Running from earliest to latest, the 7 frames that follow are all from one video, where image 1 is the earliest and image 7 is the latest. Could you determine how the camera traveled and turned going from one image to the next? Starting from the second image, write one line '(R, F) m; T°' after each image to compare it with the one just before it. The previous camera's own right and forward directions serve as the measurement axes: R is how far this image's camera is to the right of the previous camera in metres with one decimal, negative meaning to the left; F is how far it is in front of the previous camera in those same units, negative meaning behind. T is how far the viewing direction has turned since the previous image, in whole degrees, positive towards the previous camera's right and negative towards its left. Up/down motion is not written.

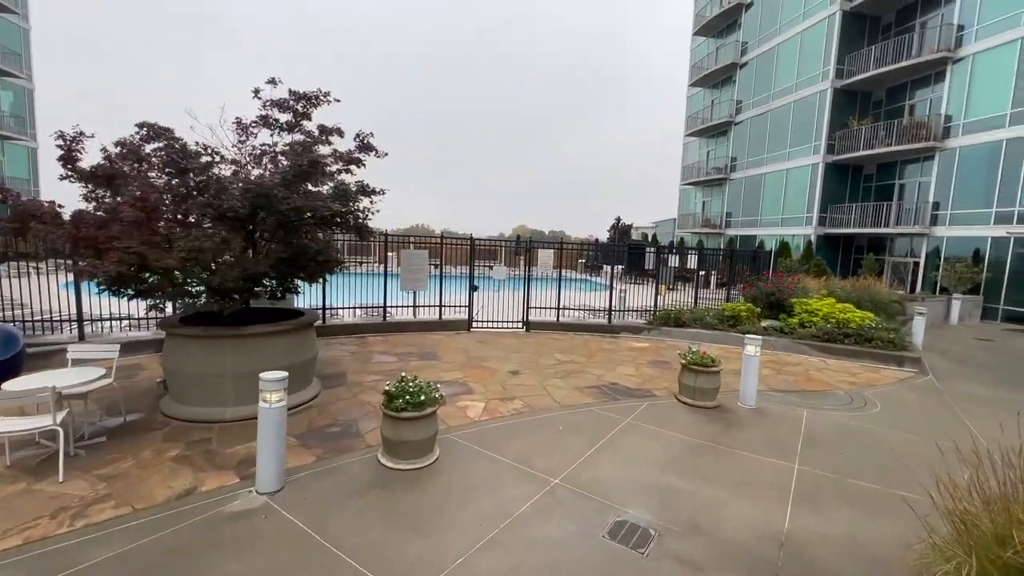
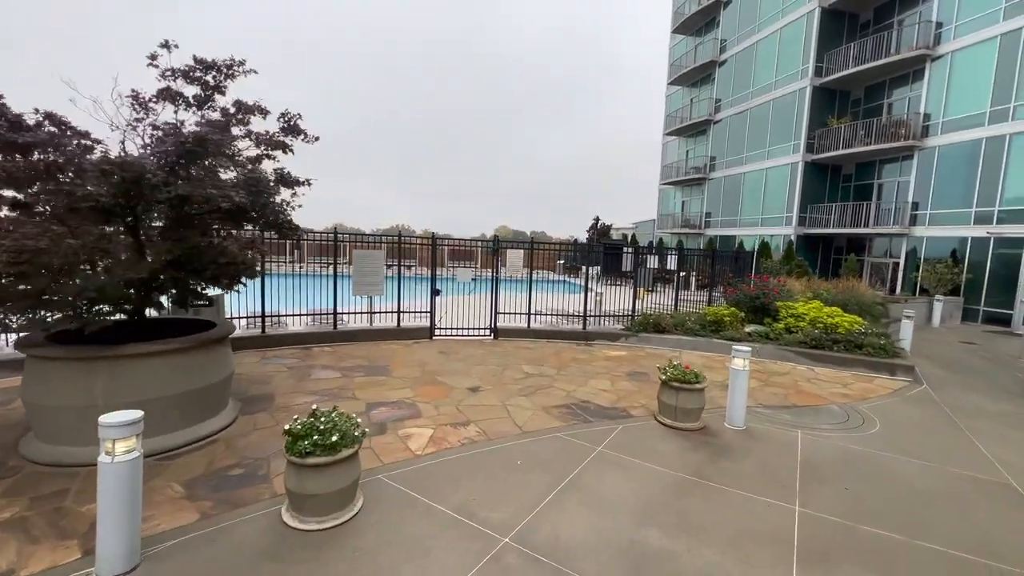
(+0.4, +1.0) m; +2°
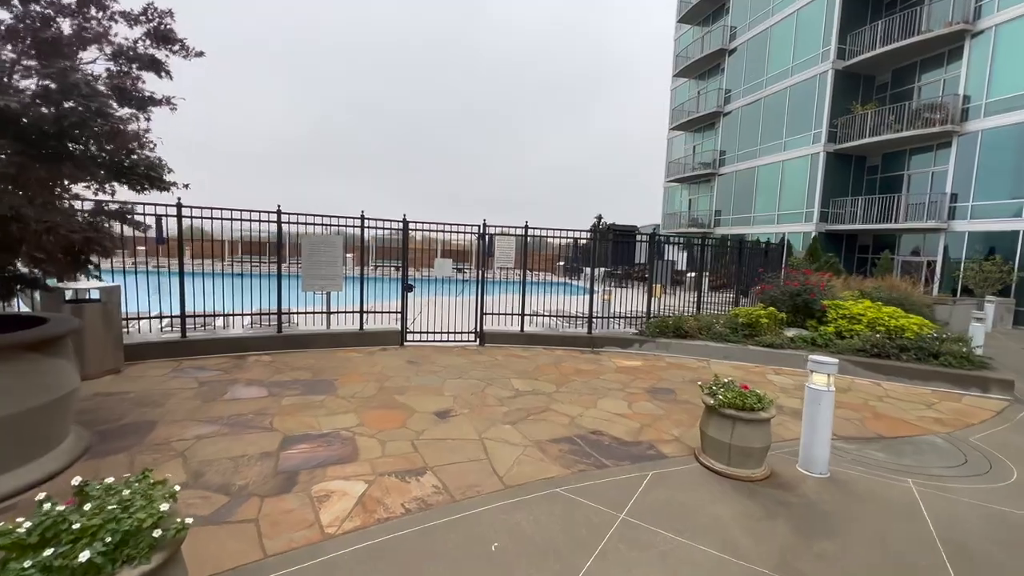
(+0.2, +1.9) m; 0°
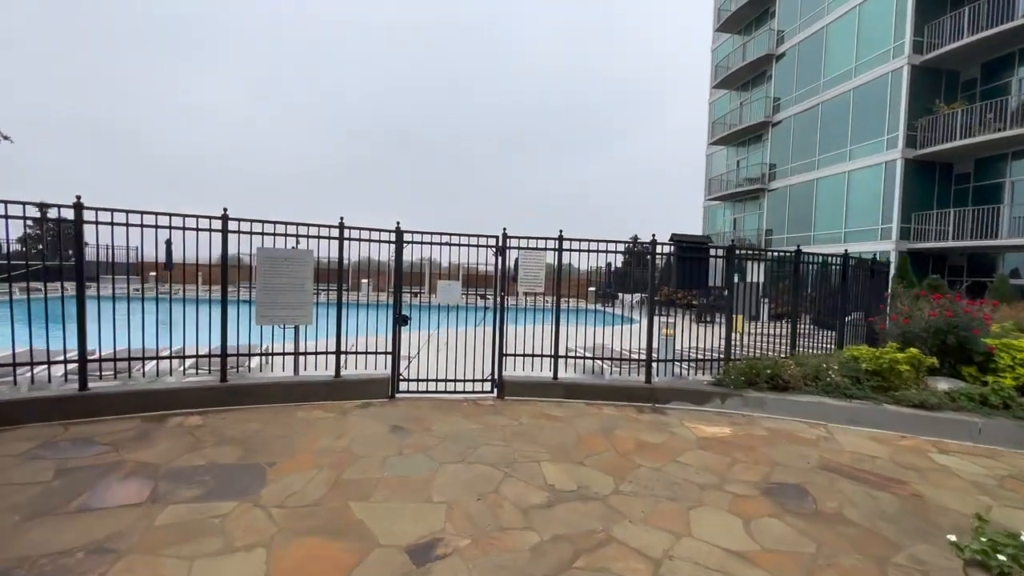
(0.0, +2.3) m; -3°
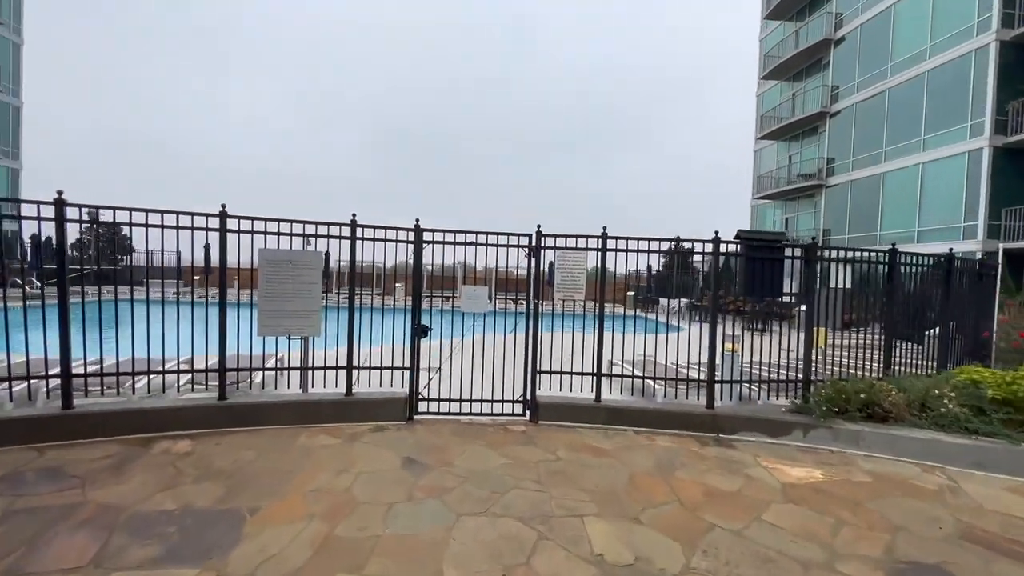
(0.0, +0.9) m; -4°
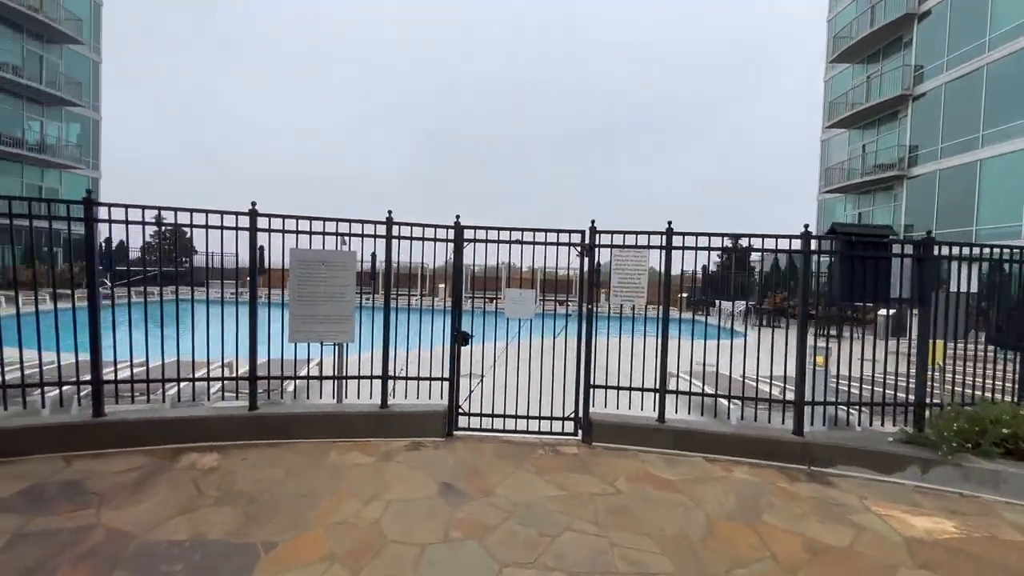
(-0.1, +0.6) m; -6°
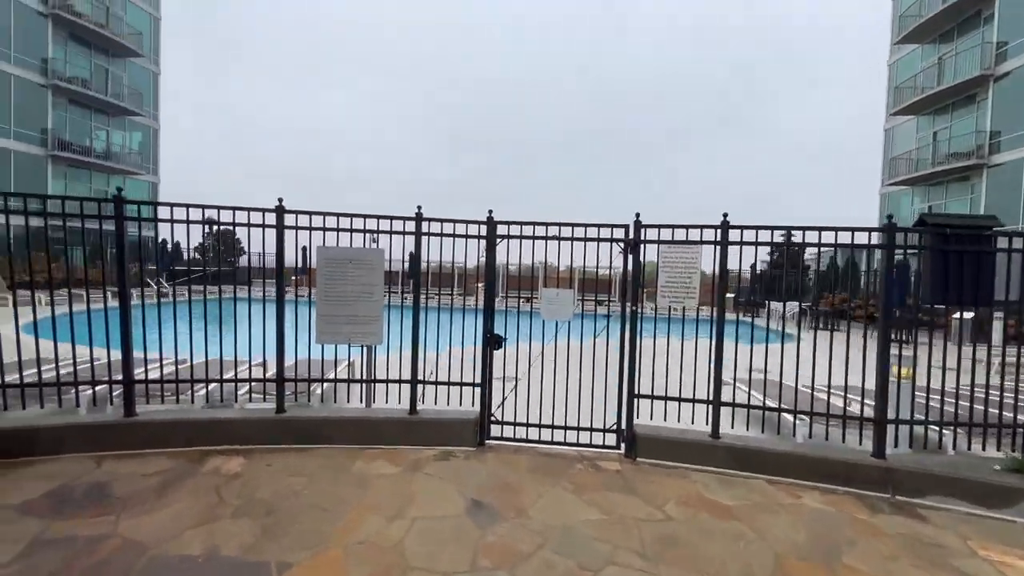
(0.0, +0.4) m; -5°
